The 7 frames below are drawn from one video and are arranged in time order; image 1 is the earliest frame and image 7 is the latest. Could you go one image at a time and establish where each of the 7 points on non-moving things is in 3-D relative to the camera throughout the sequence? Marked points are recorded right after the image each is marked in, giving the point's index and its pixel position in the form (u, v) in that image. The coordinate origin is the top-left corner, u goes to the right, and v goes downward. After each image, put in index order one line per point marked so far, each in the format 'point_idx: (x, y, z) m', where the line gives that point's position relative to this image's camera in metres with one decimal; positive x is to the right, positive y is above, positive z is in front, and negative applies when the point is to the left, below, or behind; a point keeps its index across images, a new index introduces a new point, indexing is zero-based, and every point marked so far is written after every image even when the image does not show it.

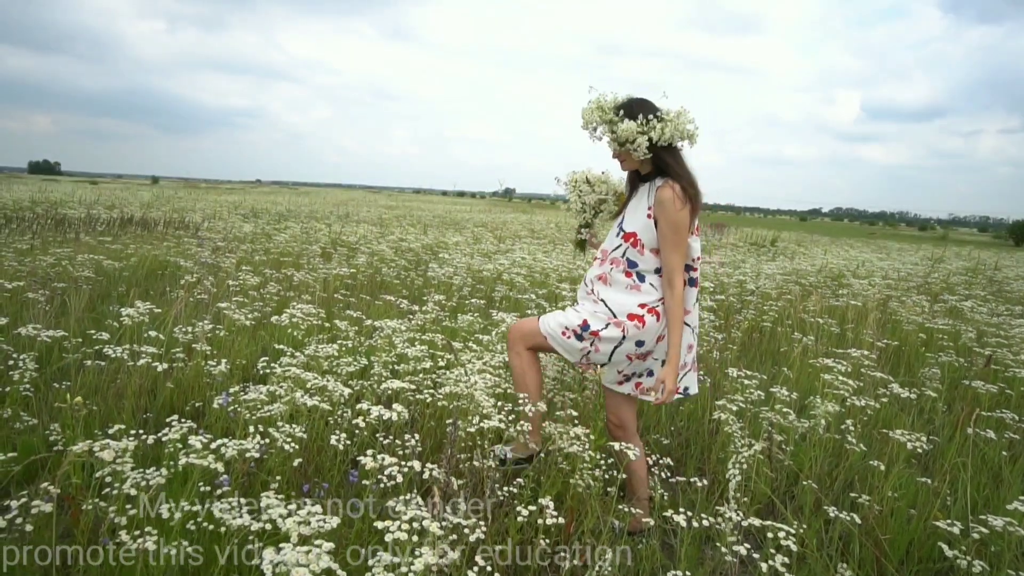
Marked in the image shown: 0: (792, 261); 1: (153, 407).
0: (+7.1, +0.7, +13.8) m
1: (-2.4, -0.8, +3.8) m
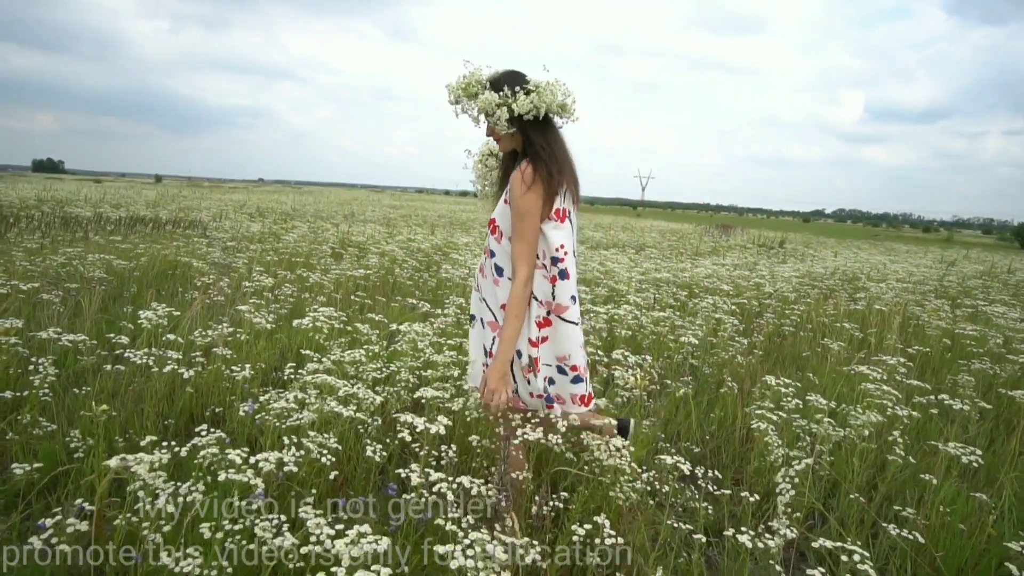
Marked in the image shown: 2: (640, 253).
0: (+7.4, +0.6, +13.6) m
1: (-2.3, -0.9, +3.7) m
2: (+3.2, +0.8, +13.2) m
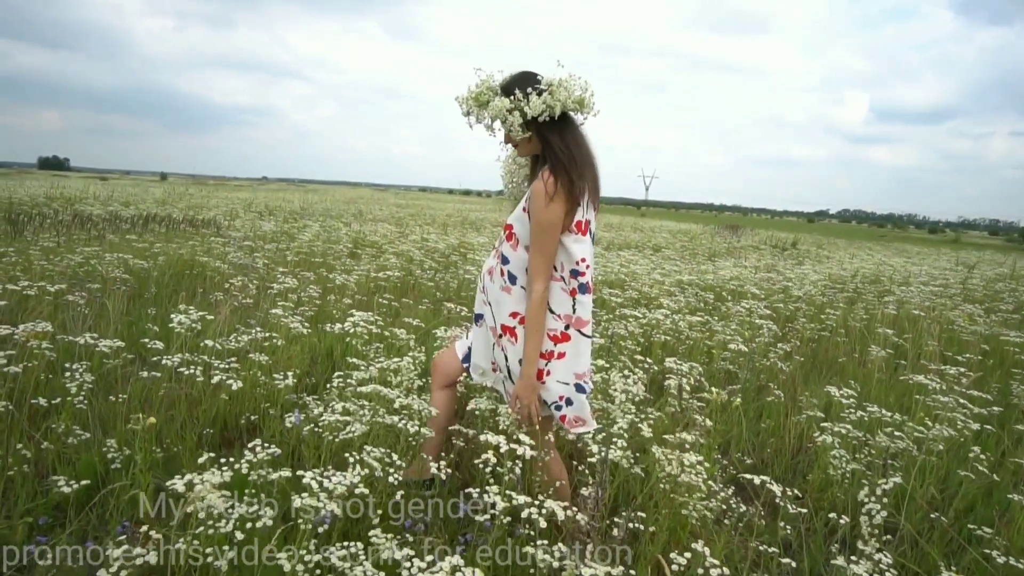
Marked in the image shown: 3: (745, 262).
0: (+7.7, +0.6, +13.5) m
1: (-1.9, -0.9, +3.6) m
2: (+3.6, +0.8, +13.0) m
3: (+5.3, +0.6, +12.4) m
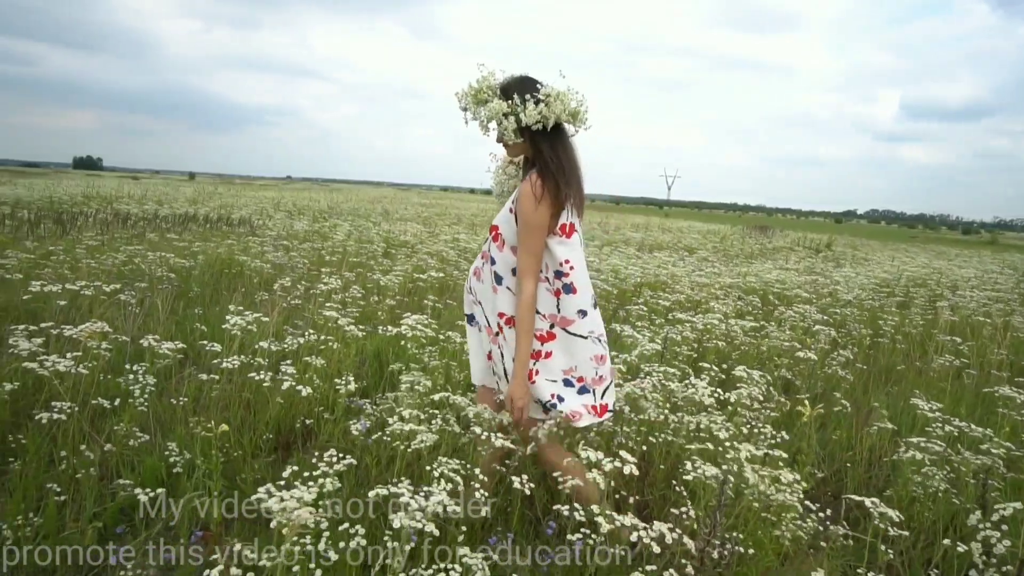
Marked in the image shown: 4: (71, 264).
0: (+8.5, +0.5, +13.1) m
1: (-1.5, -0.9, +3.5) m
2: (+4.3, +0.7, +12.8) m
3: (+6.0, +0.5, +12.1) m
4: (-5.5, +0.3, +7.0) m
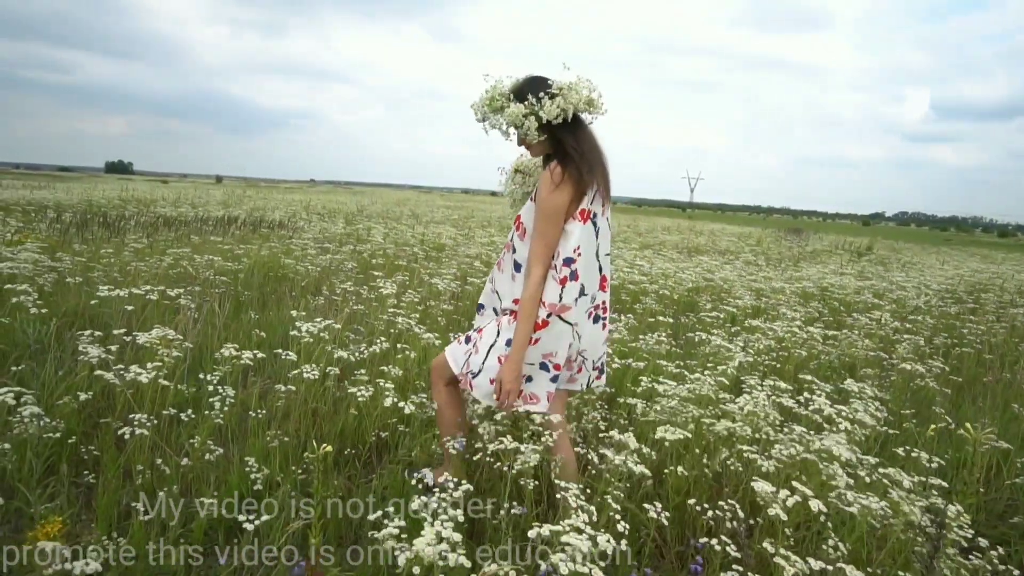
0: (+9.3, +0.4, +12.6) m
1: (-1.0, -0.9, +3.4) m
2: (+5.2, +0.6, +12.4) m
3: (+6.9, +0.4, +11.6) m
4: (-4.9, +0.3, +6.9) m
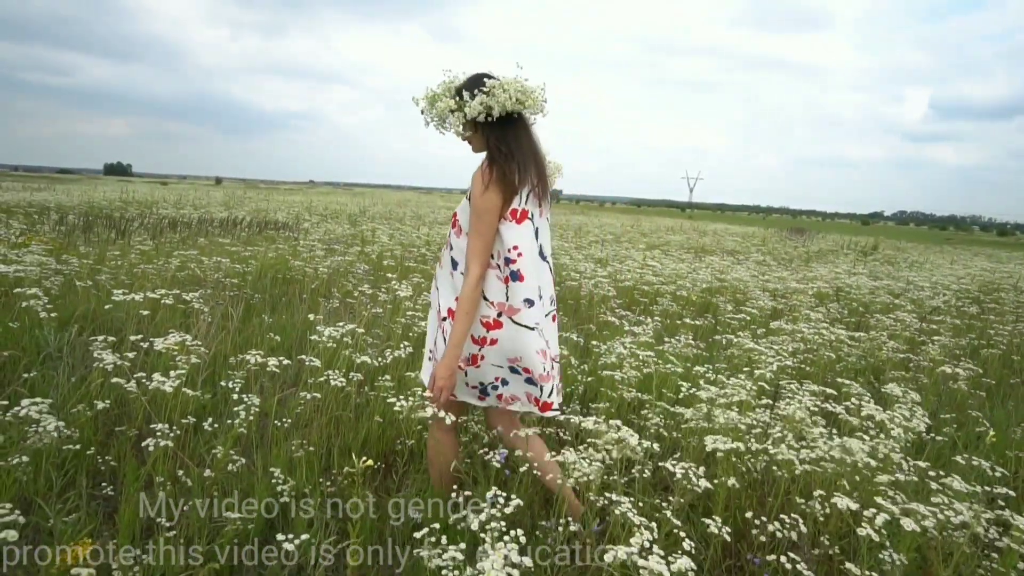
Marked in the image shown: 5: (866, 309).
0: (+9.5, +0.4, +12.5) m
1: (-0.8, -0.9, +3.2) m
2: (+5.4, +0.6, +12.3) m
3: (+7.0, +0.4, +11.5) m
4: (-4.7, +0.2, +6.8) m
5: (+4.4, -0.3, +6.9) m
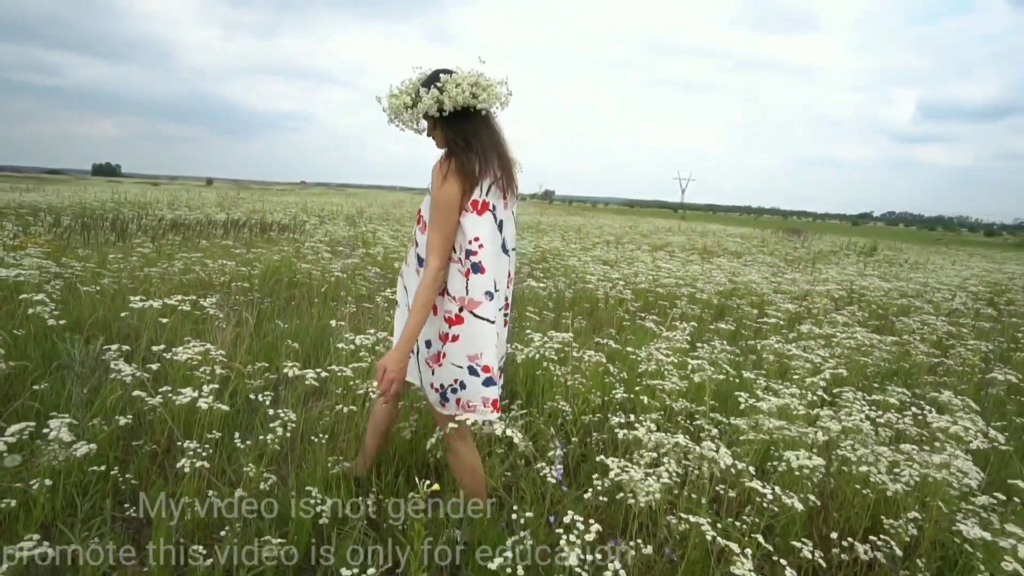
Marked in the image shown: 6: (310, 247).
0: (+9.6, +0.4, +12.4) m
1: (-0.6, -1.0, +3.1) m
2: (+5.5, +0.6, +12.2) m
3: (+7.2, +0.4, +11.5) m
4: (-4.5, +0.2, +6.6) m
5: (+4.6, -0.3, +6.9) m
6: (-3.6, +0.7, +9.7) m
